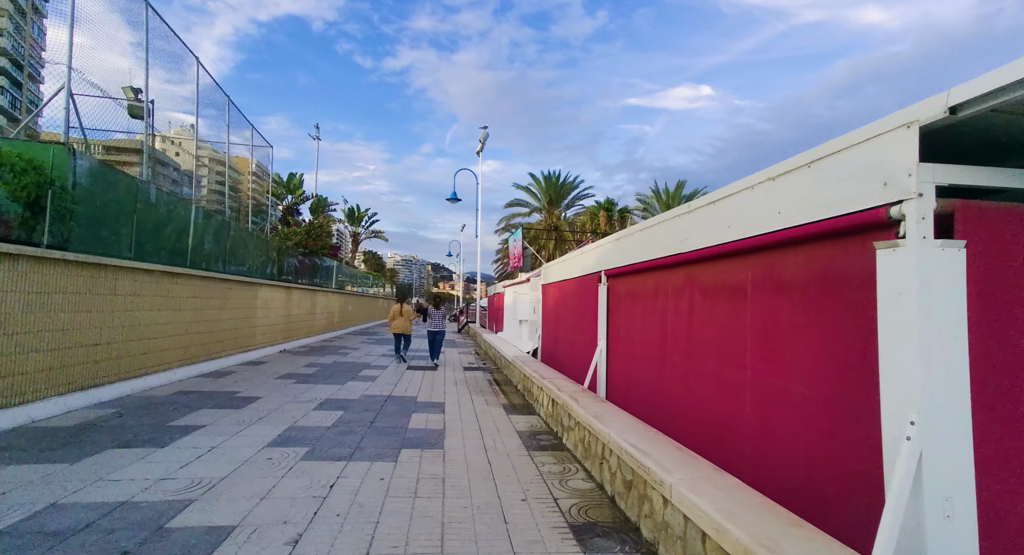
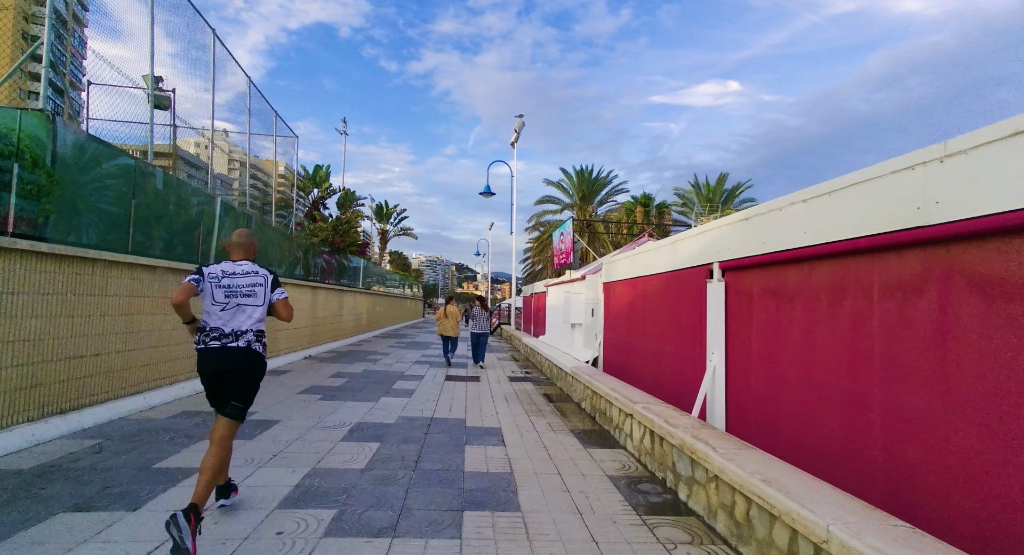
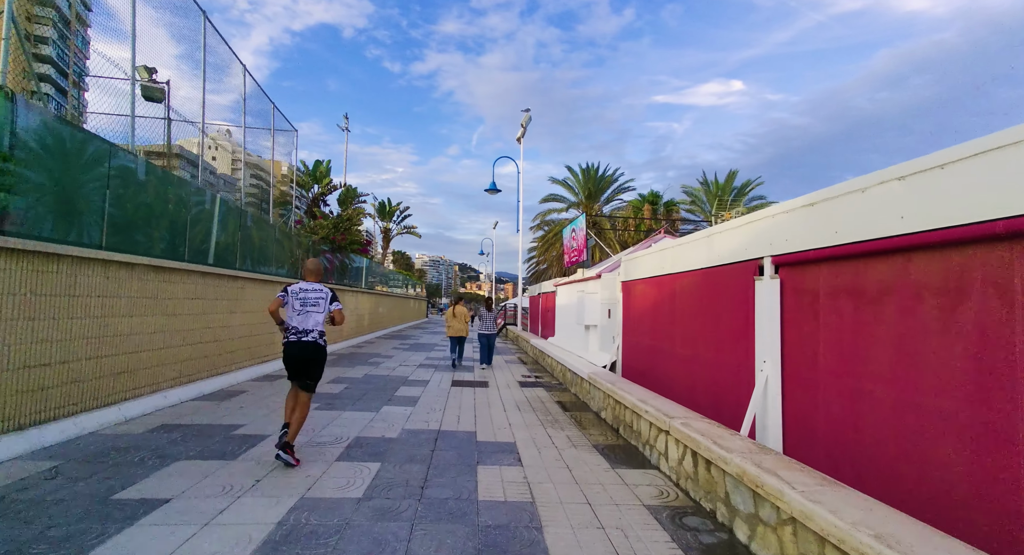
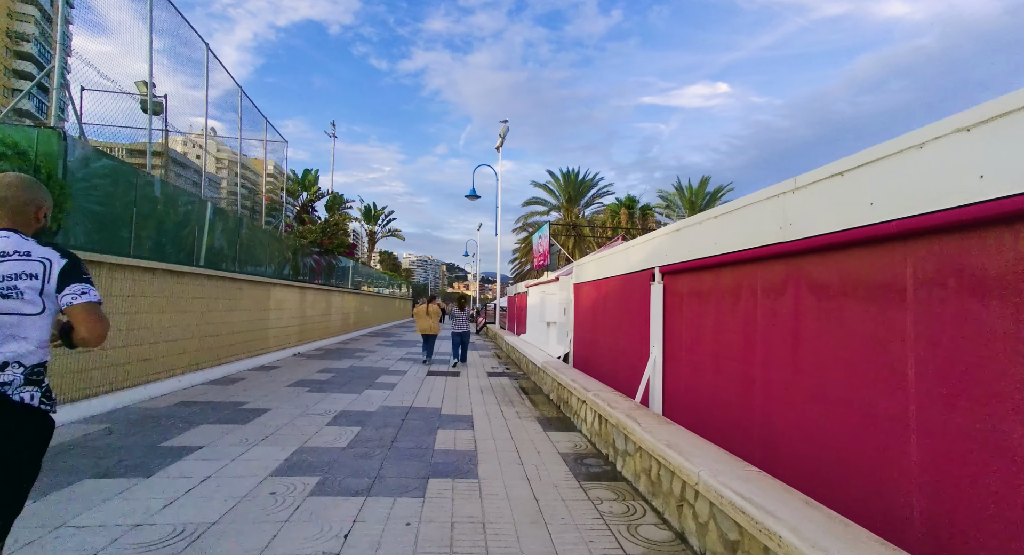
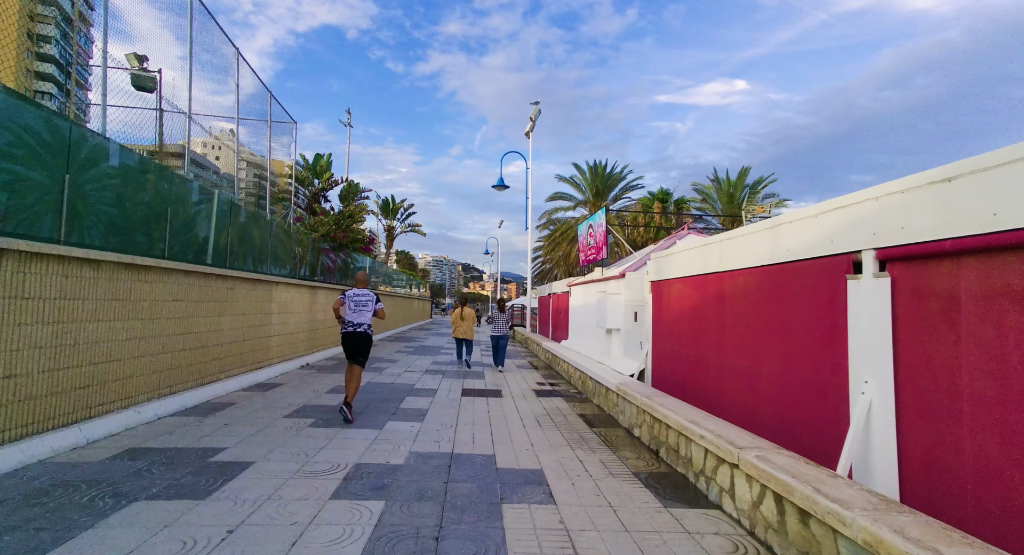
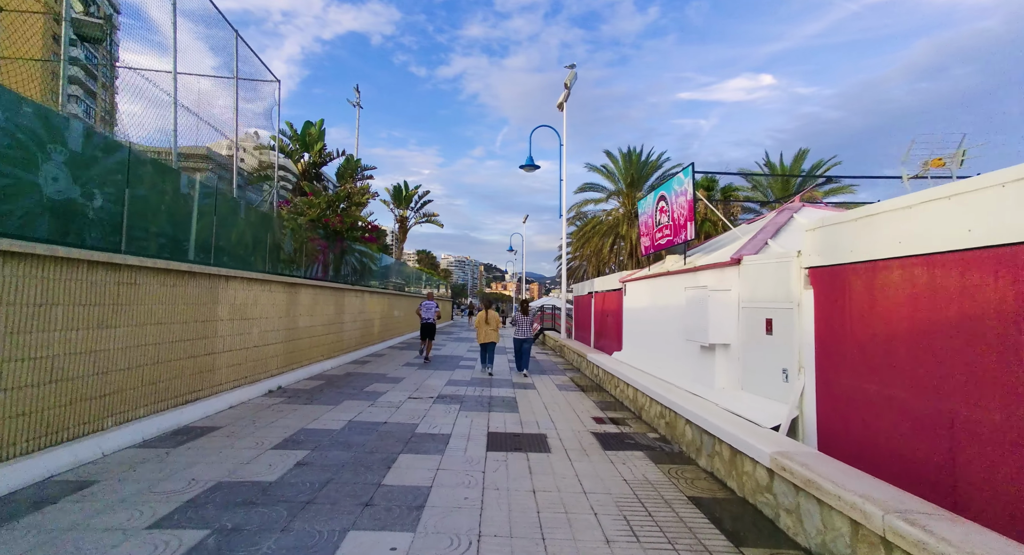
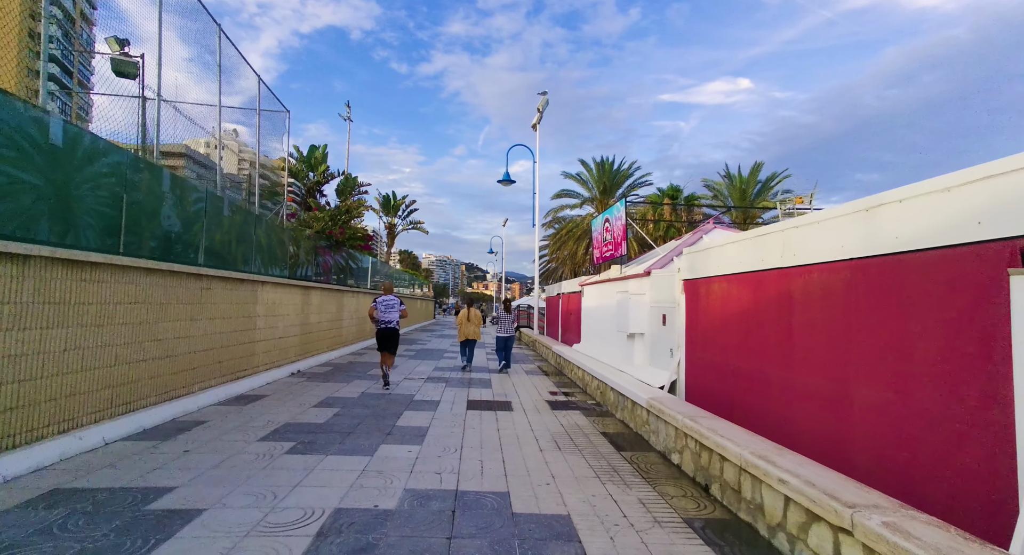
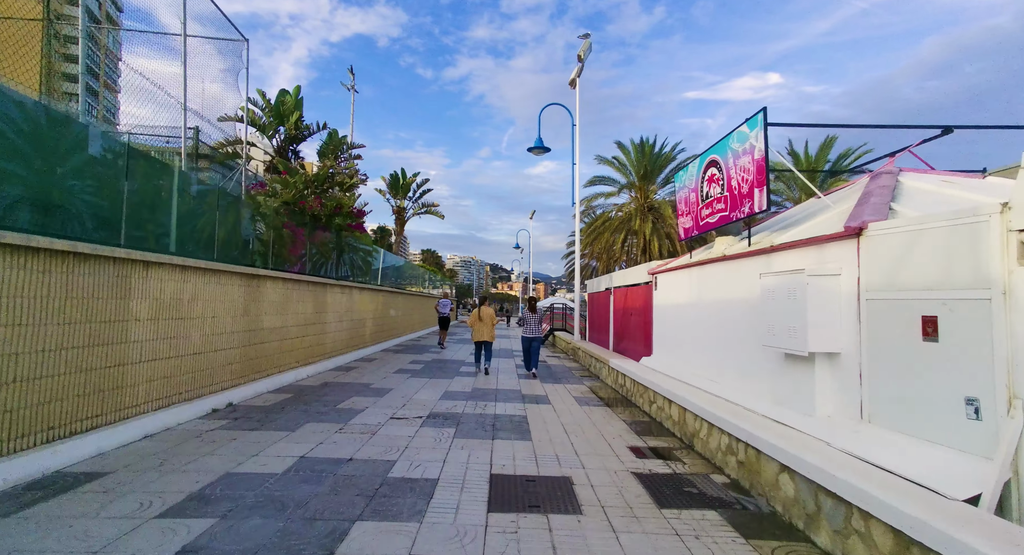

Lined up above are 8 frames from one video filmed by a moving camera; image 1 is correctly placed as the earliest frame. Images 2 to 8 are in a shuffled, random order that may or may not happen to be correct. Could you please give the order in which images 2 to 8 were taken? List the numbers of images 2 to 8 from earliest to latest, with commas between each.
4, 2, 3, 5, 7, 6, 8
